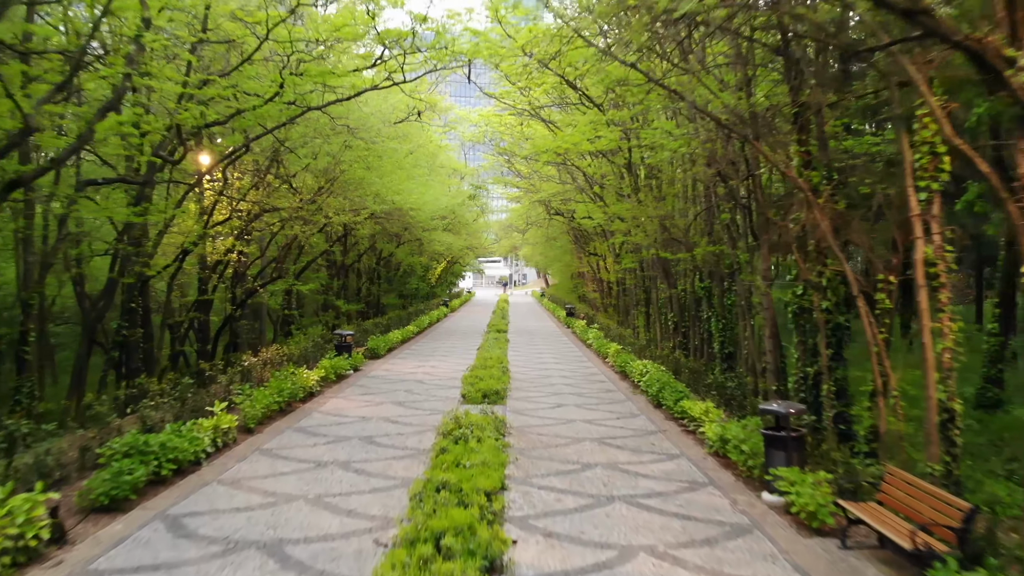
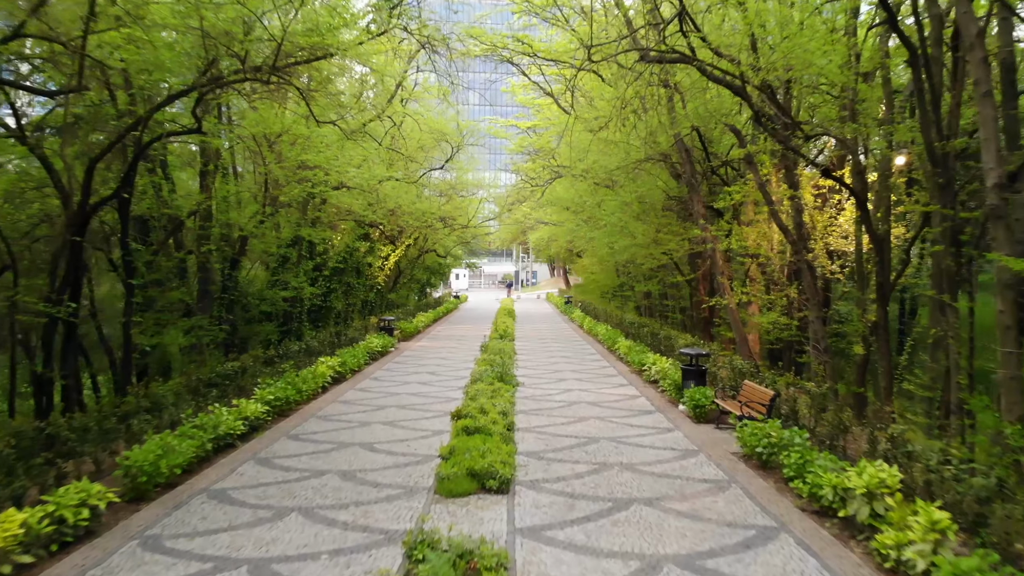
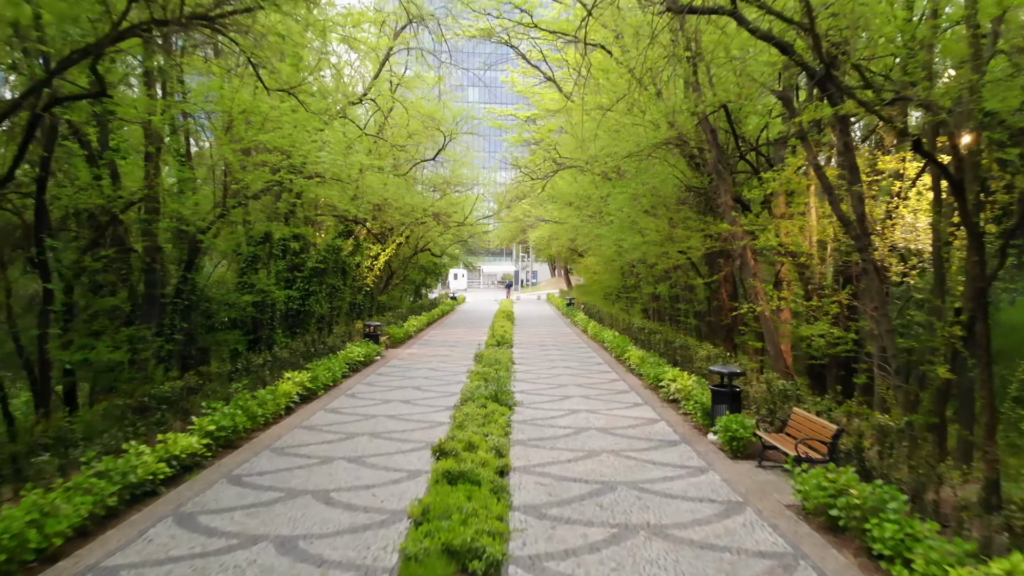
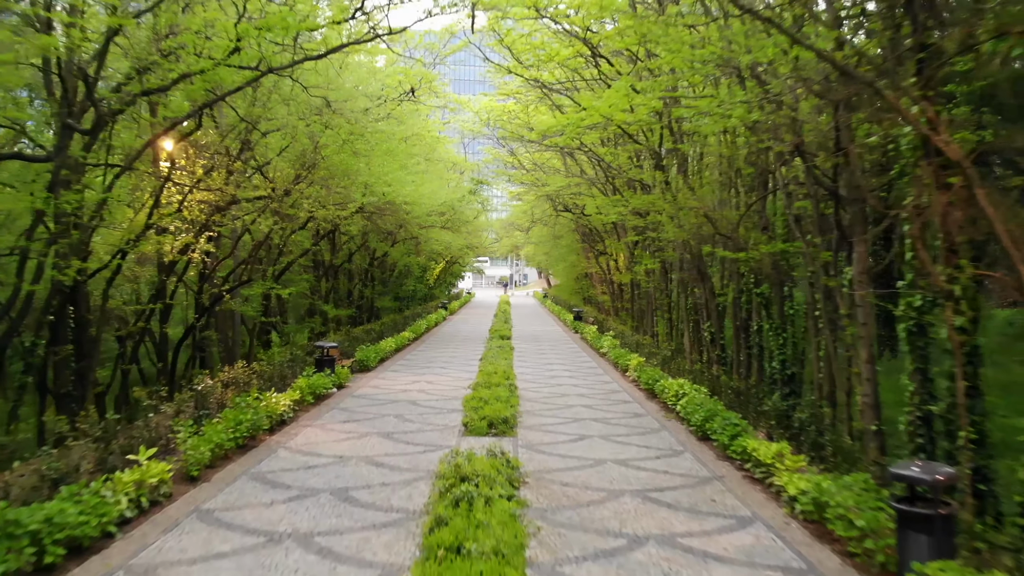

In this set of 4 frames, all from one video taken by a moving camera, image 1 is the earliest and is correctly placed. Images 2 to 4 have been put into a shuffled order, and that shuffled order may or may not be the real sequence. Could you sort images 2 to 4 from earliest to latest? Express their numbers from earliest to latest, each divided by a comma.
4, 2, 3
